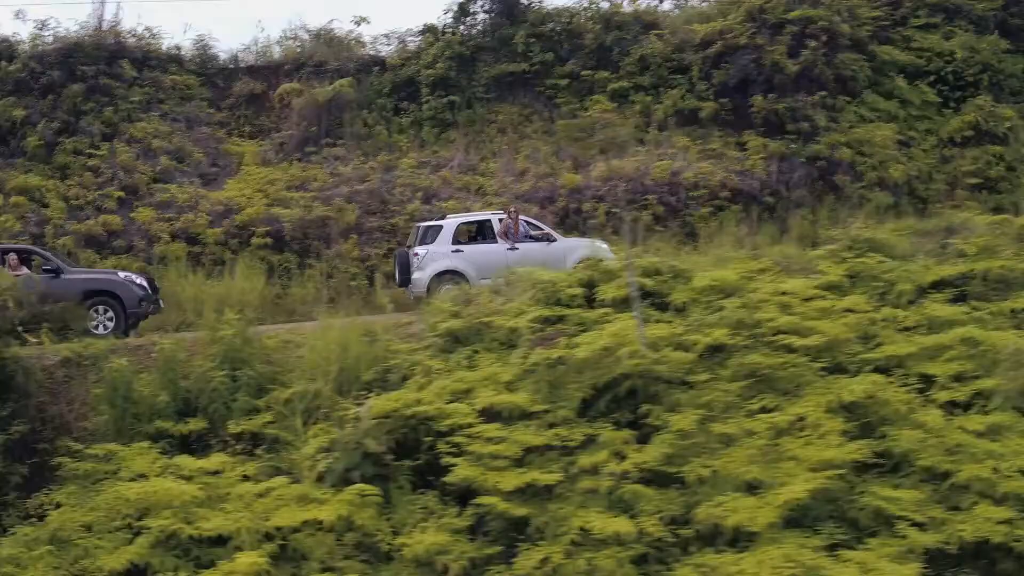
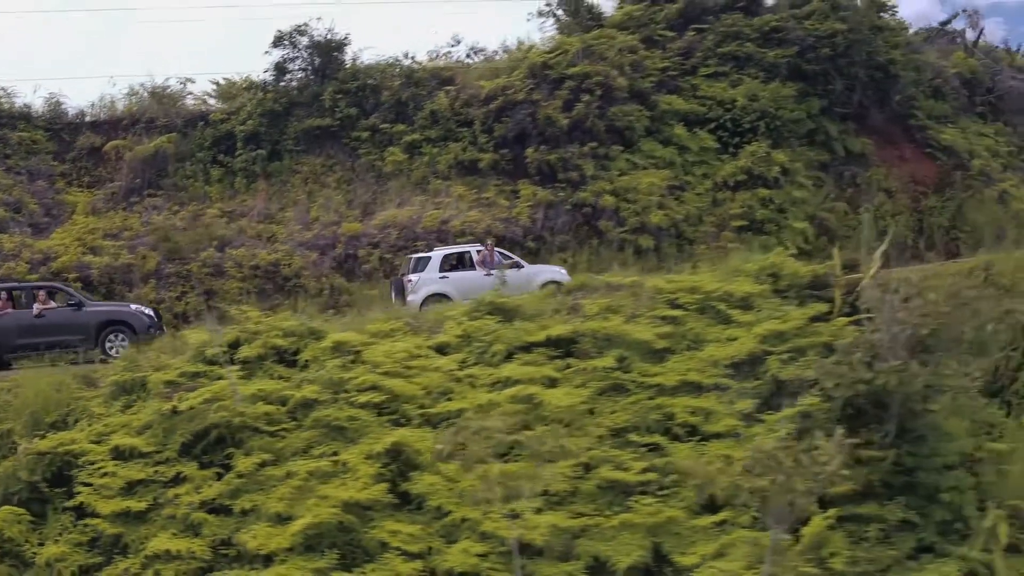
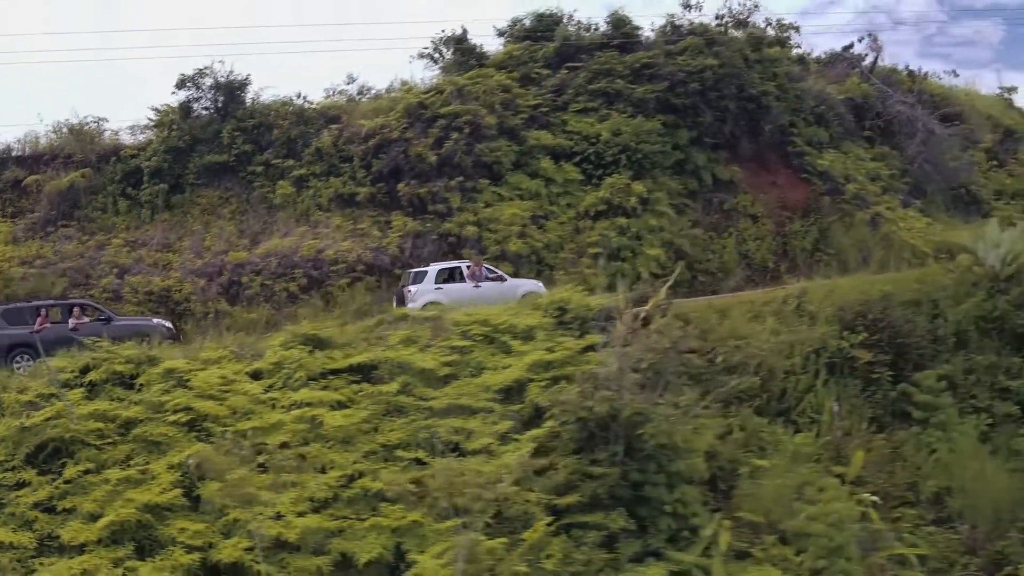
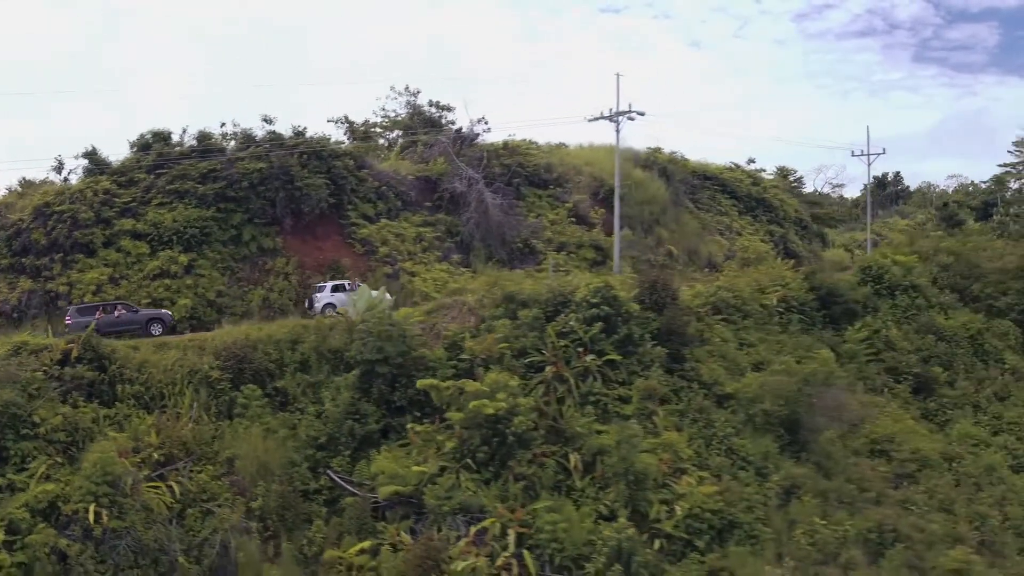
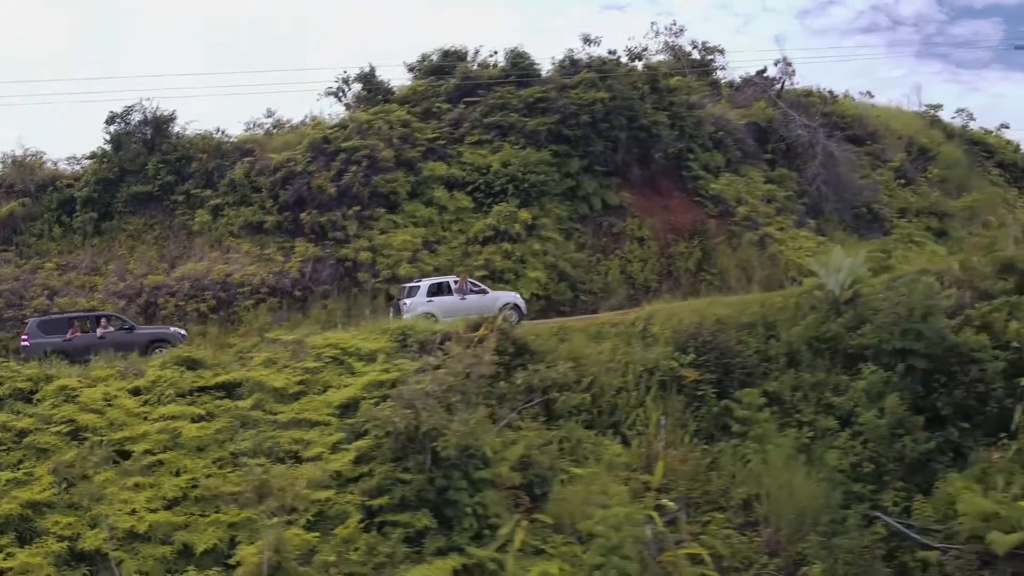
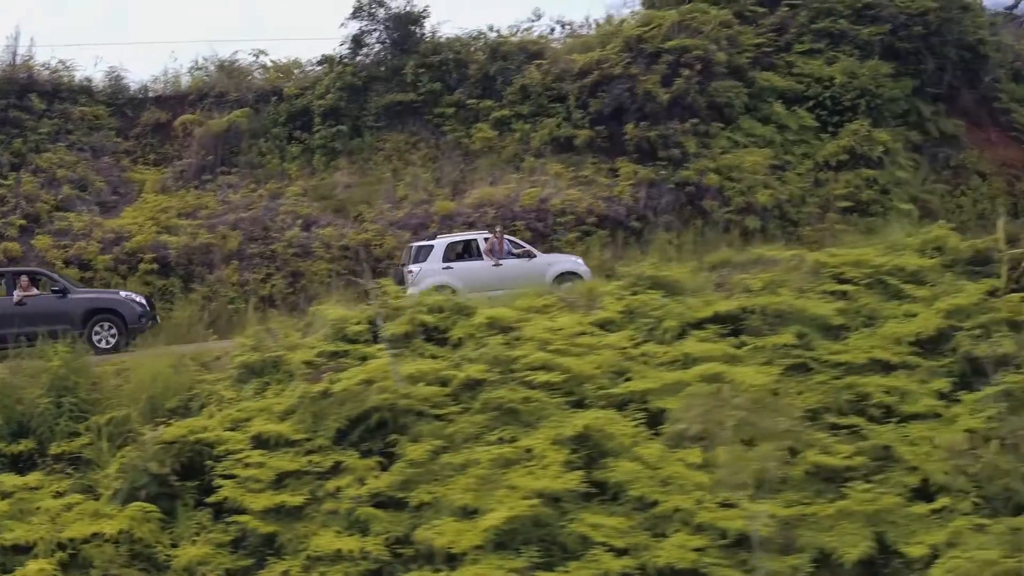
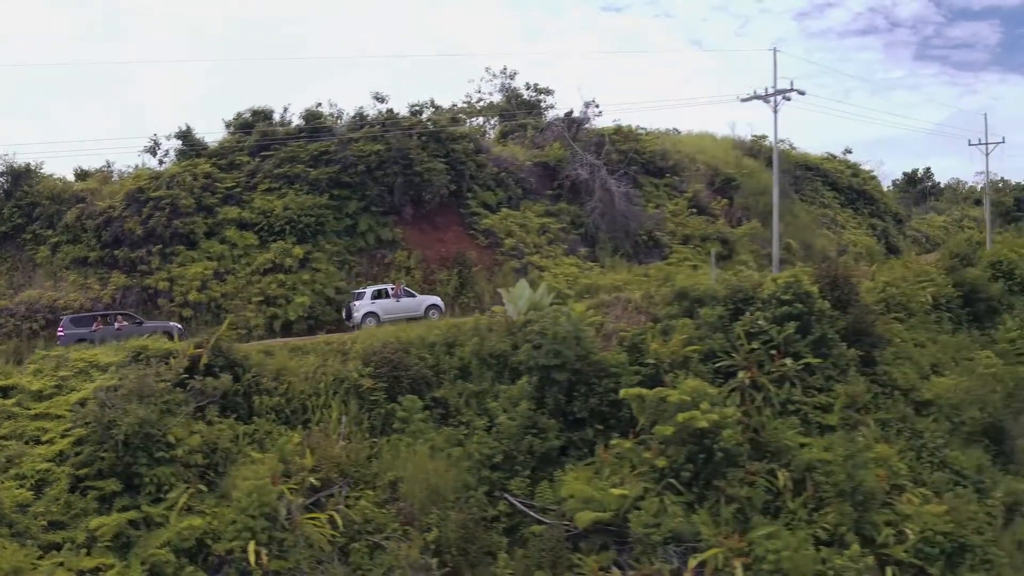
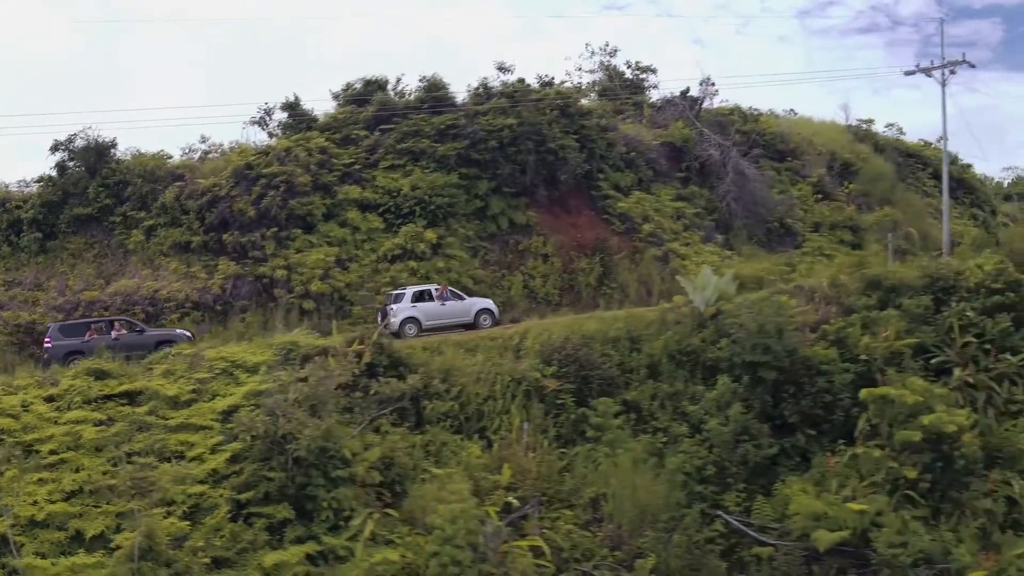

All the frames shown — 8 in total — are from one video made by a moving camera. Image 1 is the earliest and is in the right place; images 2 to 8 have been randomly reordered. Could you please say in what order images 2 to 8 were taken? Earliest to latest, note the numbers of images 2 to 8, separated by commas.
6, 2, 3, 5, 8, 7, 4
